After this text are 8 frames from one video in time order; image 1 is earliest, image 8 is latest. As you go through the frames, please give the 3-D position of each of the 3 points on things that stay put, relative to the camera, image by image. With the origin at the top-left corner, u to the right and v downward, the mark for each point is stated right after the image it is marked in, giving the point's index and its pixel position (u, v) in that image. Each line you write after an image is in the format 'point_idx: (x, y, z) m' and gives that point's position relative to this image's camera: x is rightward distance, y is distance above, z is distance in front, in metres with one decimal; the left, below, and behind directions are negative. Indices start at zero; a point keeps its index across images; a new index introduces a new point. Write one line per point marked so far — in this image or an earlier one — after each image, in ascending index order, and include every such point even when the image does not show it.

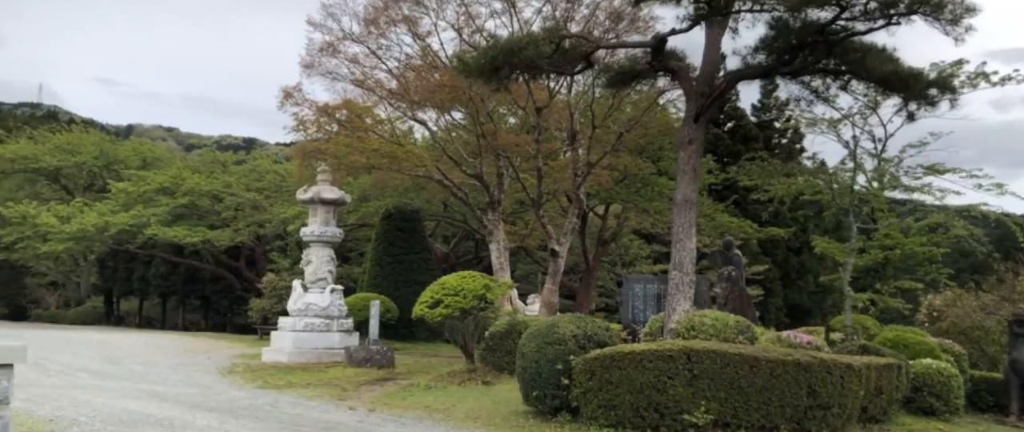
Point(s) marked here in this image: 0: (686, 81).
0: (+1.9, +1.5, +9.3) m
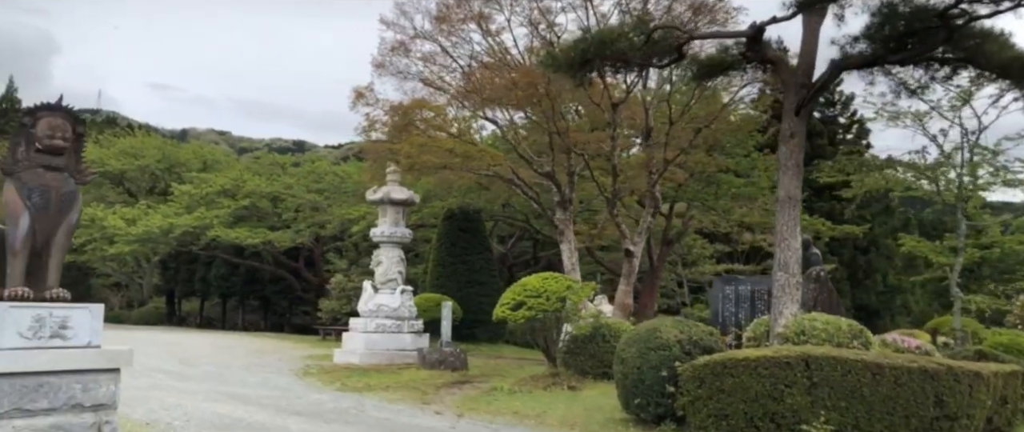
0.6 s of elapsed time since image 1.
0: (+2.9, +1.5, +8.9) m
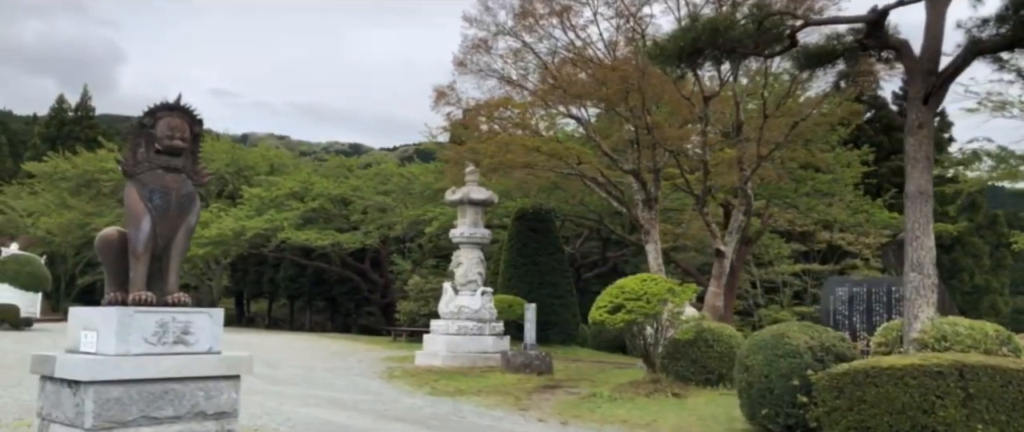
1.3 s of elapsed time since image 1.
0: (+4.0, +1.6, +8.3) m
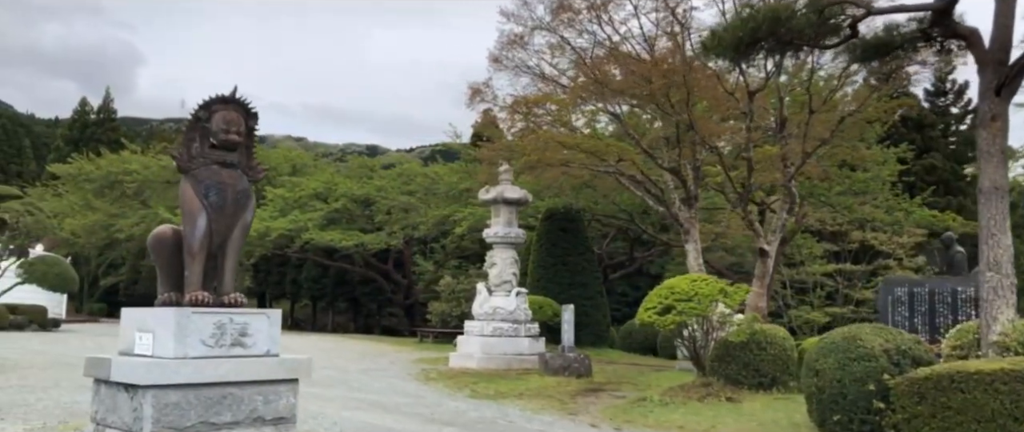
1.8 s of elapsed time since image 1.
0: (+4.5, +1.6, +8.0) m
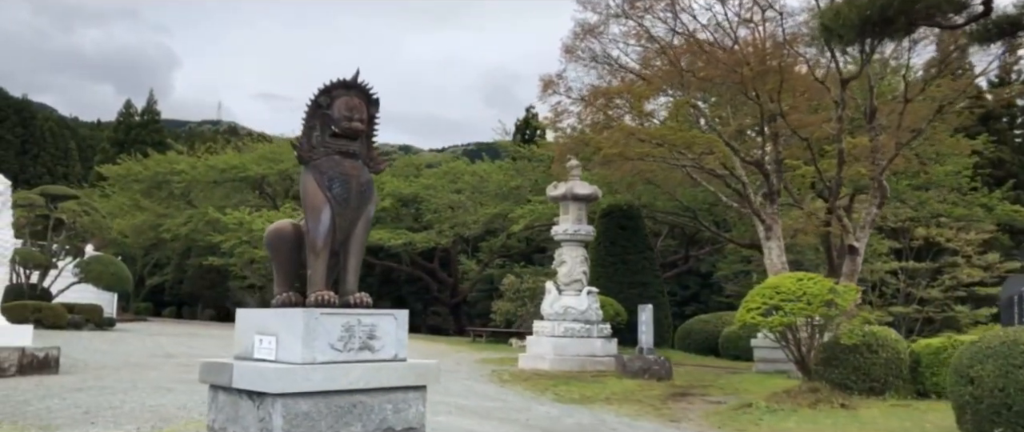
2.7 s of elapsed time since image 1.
0: (+5.4, +1.7, +7.3) m
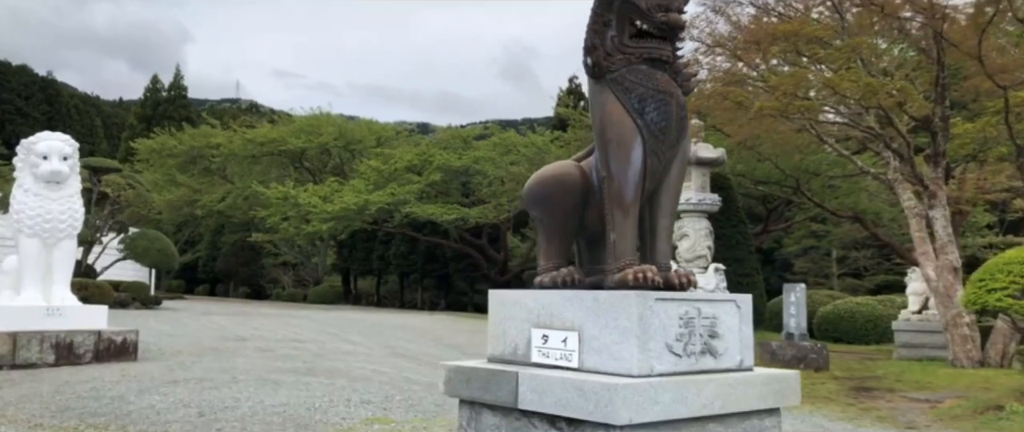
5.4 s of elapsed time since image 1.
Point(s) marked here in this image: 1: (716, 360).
0: (+7.1, +2.0, +5.5) m
1: (+0.8, -0.5, +3.2) m
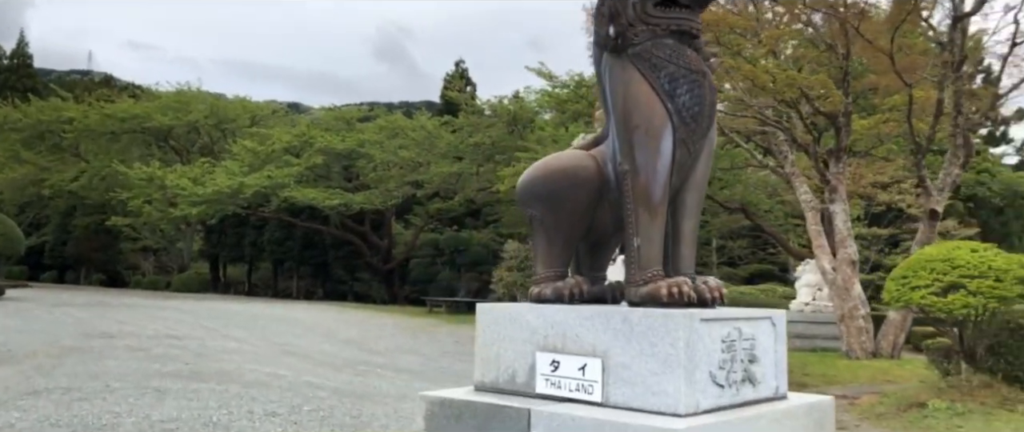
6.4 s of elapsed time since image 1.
0: (+6.7, +1.9, +5.9) m
1: (+0.8, -0.6, +2.7) m
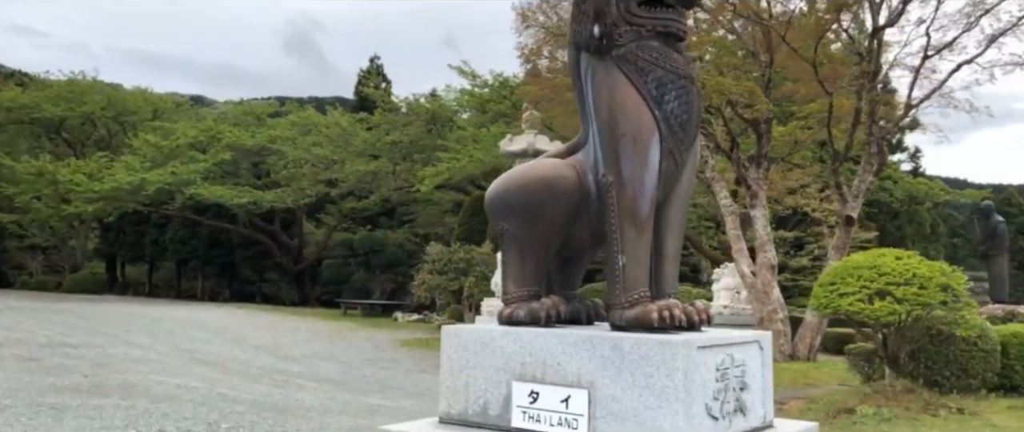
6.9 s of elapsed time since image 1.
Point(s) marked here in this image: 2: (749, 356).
0: (+6.3, +1.8, +6.3) m
1: (+0.7, -0.6, +2.6) m
2: (+0.7, -0.4, +2.6) m
